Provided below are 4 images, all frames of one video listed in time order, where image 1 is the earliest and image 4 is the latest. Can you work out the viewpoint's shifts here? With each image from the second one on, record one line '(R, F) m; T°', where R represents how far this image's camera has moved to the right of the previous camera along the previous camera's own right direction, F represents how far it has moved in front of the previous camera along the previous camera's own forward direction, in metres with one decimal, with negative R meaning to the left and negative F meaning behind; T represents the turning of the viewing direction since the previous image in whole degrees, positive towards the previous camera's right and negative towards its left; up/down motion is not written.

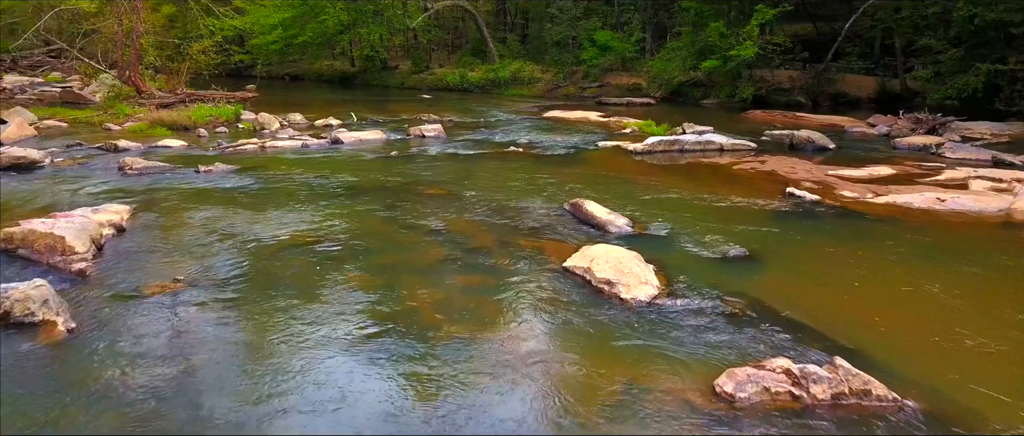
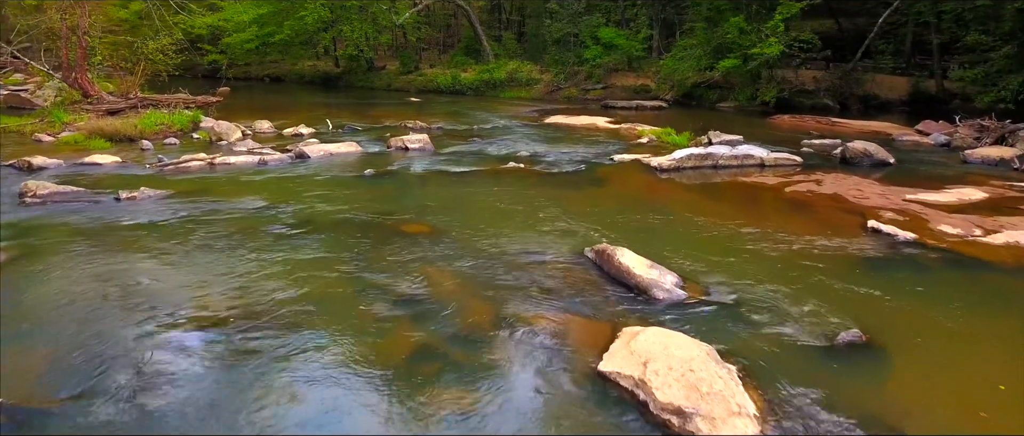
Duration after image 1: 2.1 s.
(-0.1, +2.9) m; 0°
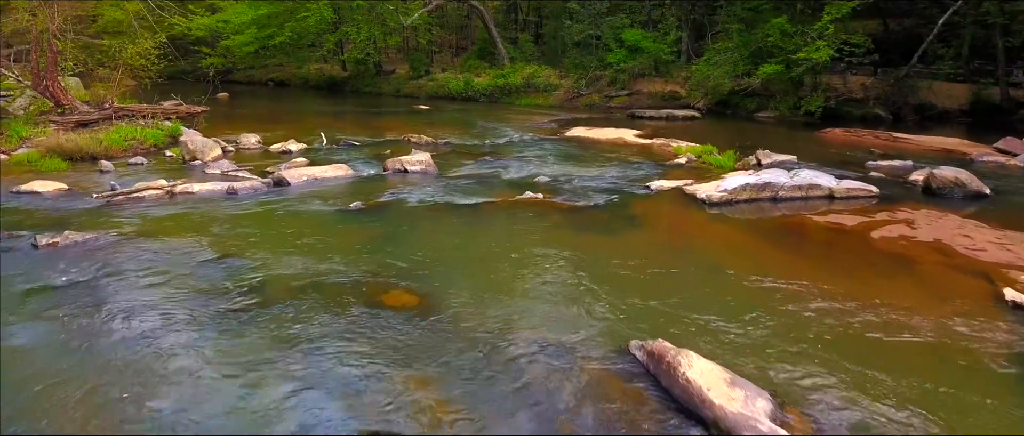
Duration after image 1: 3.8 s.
(0.0, +2.4) m; -1°
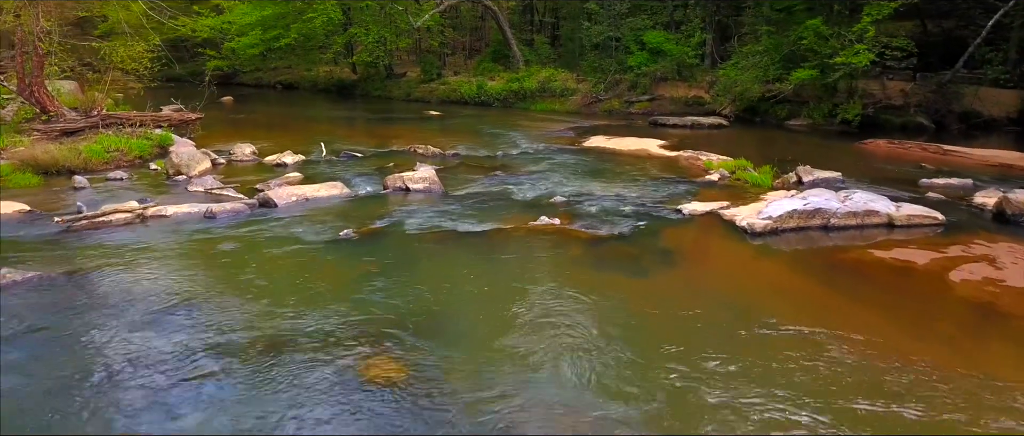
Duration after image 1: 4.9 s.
(0.0, +1.4) m; -1°
